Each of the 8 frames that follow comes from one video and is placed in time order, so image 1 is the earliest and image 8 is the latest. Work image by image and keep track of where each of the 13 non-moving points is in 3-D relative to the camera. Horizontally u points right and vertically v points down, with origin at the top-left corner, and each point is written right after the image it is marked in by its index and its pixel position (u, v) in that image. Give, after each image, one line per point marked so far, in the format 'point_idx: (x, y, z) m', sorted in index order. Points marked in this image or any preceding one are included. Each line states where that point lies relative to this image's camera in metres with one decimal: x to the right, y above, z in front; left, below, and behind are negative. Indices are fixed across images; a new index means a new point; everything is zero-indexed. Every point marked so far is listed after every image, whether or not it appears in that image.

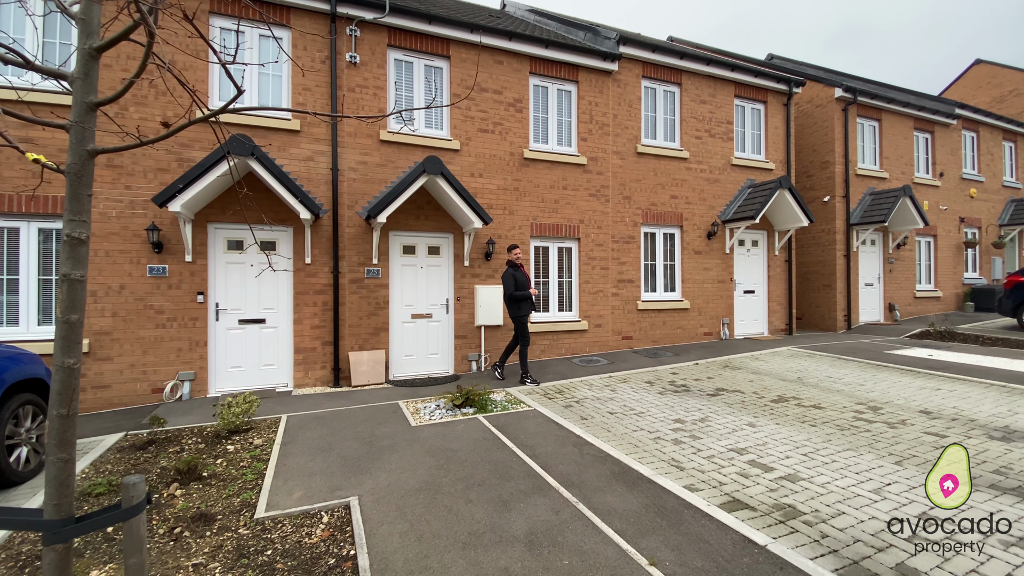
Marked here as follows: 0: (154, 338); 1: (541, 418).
0: (-4.8, -0.7, +6.4) m
1: (+0.3, -1.5, +5.4) m
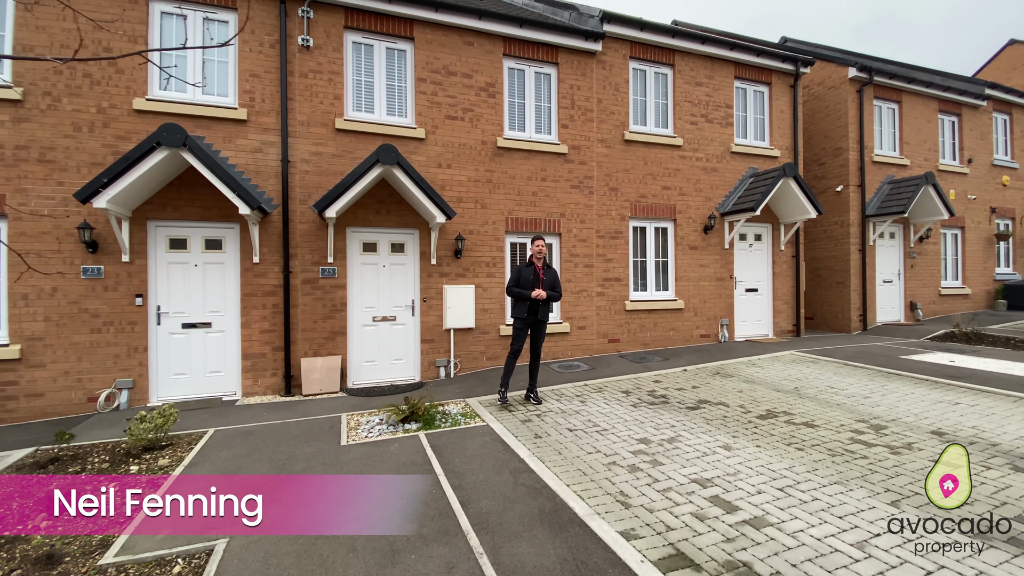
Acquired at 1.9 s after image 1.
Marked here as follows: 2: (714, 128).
0: (-5.3, -0.7, +6.0) m
1: (-0.3, -1.5, +4.8) m
2: (+4.1, +3.2, +9.5) m
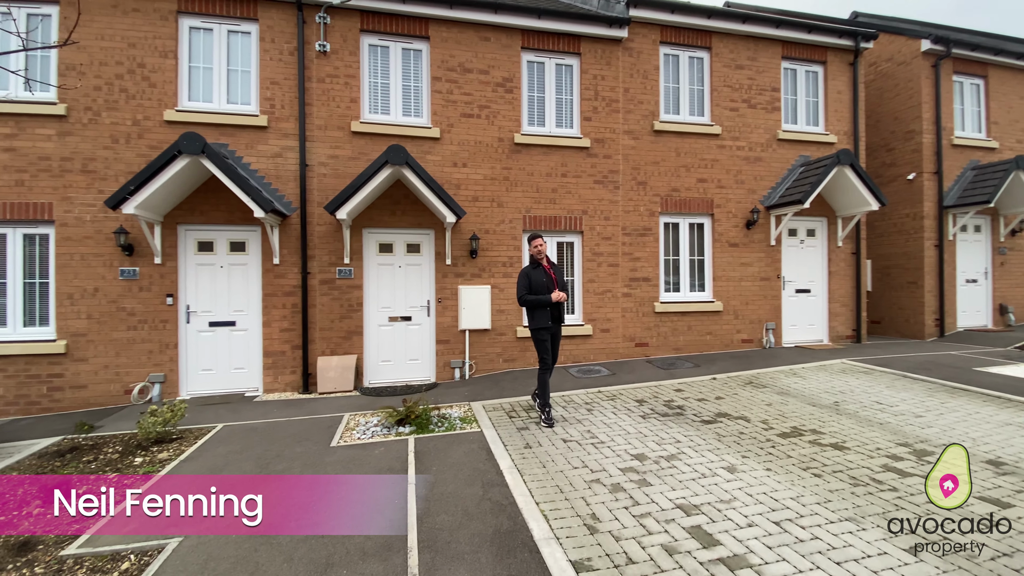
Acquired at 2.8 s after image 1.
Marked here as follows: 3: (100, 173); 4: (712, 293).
0: (-5.2, -0.7, +6.4) m
1: (-0.4, -1.5, +4.6) m
2: (+4.5, +3.2, +8.7) m
3: (-5.5, +1.5, +6.3) m
4: (+3.7, -0.1, +8.6) m
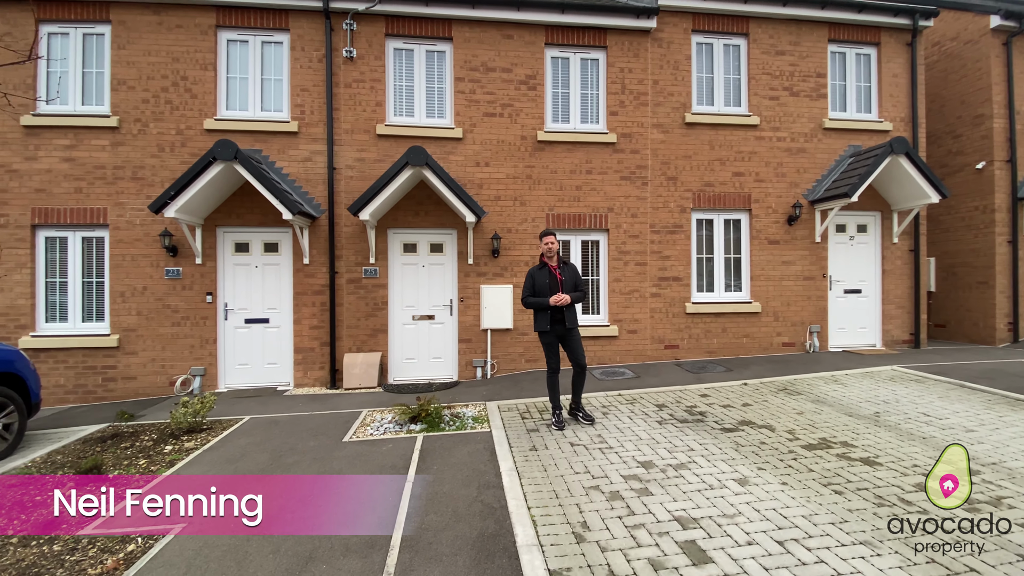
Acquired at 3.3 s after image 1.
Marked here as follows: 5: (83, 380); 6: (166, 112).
0: (-5.0, -0.7, +6.9) m
1: (-0.3, -1.5, +4.6) m
2: (+5.0, +3.2, +8.1) m
3: (-5.3, +1.6, +6.8) m
4: (+4.1, -0.1, +8.2) m
5: (-6.1, -1.3, +6.7) m
6: (-5.0, +2.6, +6.9) m
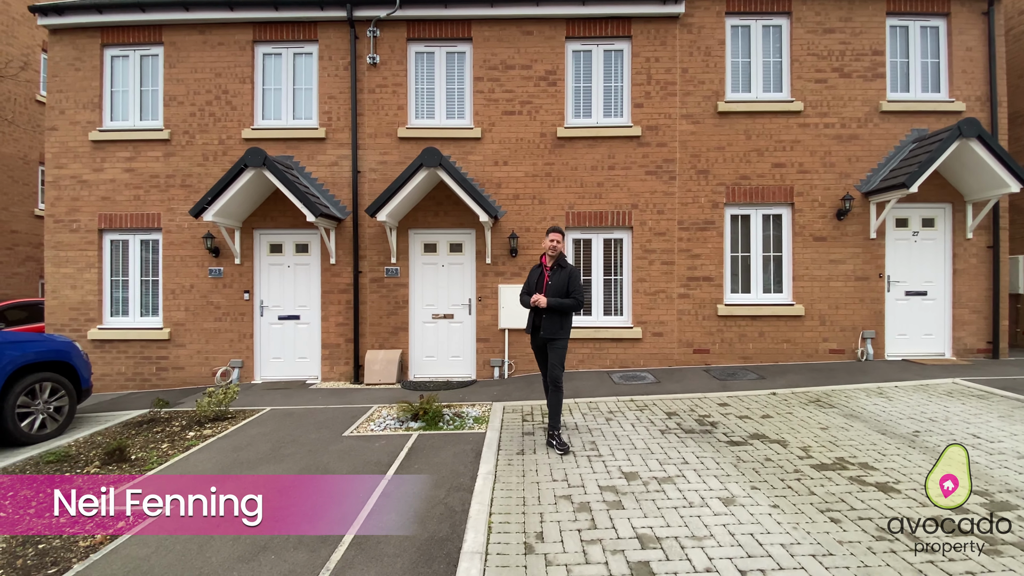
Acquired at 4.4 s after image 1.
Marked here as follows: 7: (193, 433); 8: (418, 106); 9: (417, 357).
0: (-4.7, -0.7, +7.5) m
1: (-0.4, -1.5, +4.6) m
2: (+5.3, +3.2, +7.4) m
3: (-5.0, +1.6, +7.4) m
4: (+4.4, -0.1, +7.5) m
5: (-5.8, -1.3, +7.4) m
6: (-4.8, +2.6, +7.4) m
7: (-3.5, -1.6, +5.2) m
8: (-1.5, +2.9, +7.6) m
9: (-1.5, -1.1, +7.5) m
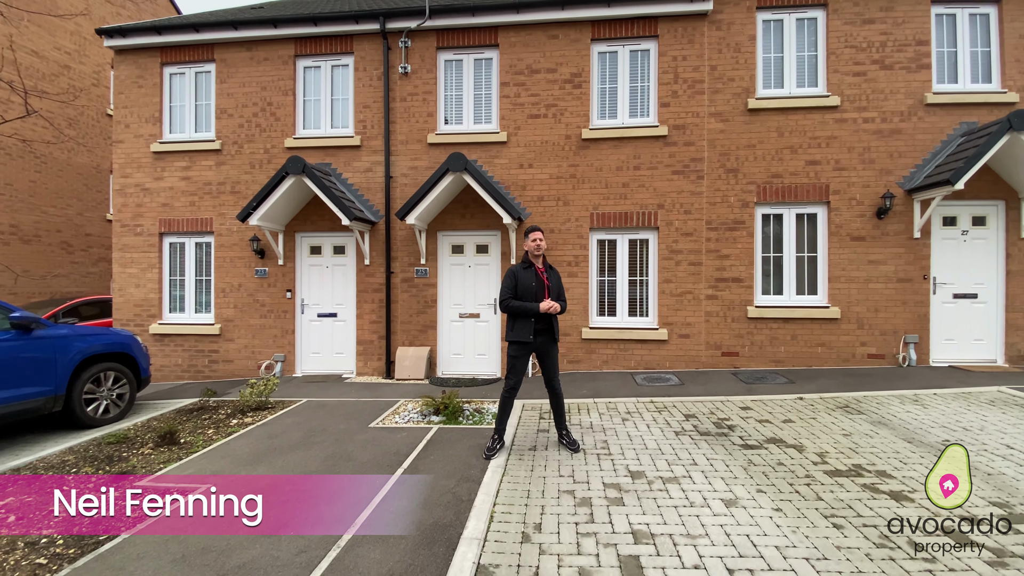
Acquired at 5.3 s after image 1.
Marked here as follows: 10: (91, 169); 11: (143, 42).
0: (-4.3, -0.6, +8.0) m
1: (-0.3, -1.6, +4.8) m
2: (+5.7, +3.2, +7.0) m
3: (-4.6, +1.6, +8.0) m
4: (+4.8, -0.1, +7.2) m
5: (-5.4, -1.2, +8.1) m
6: (-4.3, +2.6, +8.0) m
7: (-3.3, -1.6, +5.7) m
8: (-1.1, +2.9, +7.8) m
9: (-1.1, -1.1, +7.8) m
10: (-11.6, +3.3, +13.0) m
11: (-6.3, +4.2, +8.1) m
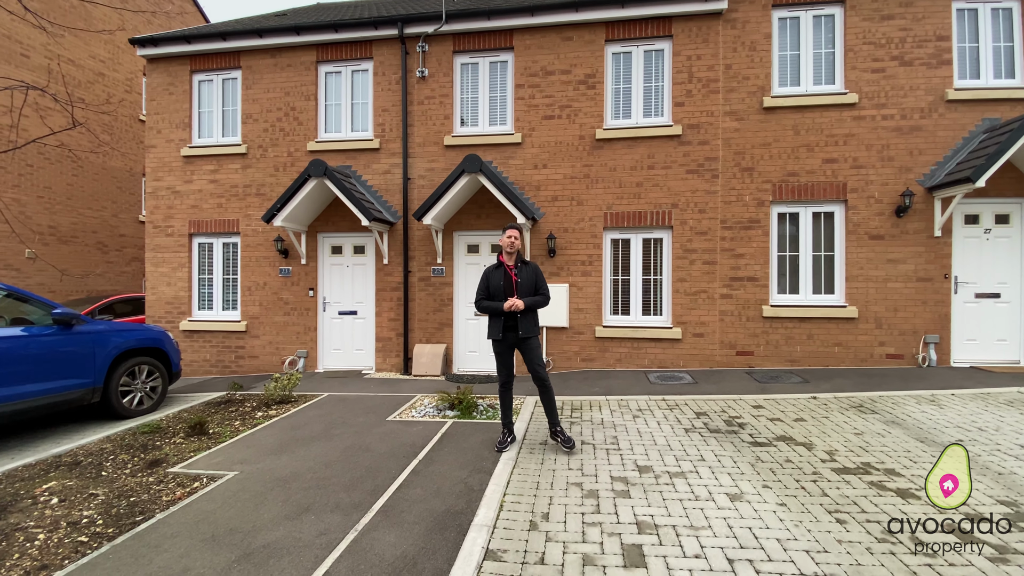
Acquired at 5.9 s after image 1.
0: (-4.0, -0.6, +8.3) m
1: (-0.2, -1.5, +4.9) m
2: (+5.9, +3.2, +6.9) m
3: (-4.3, +1.6, +8.3) m
4: (+5.0, -0.1, +7.2) m
5: (-5.2, -1.2, +8.4) m
6: (-4.1, +2.6, +8.3) m
7: (-3.2, -1.6, +5.9) m
8: (-0.8, +2.9, +8.0) m
9: (-0.9, -1.1, +8.0) m
10: (-11.1, +3.3, +13.6) m
11: (-6.0, +4.2, +8.5) m
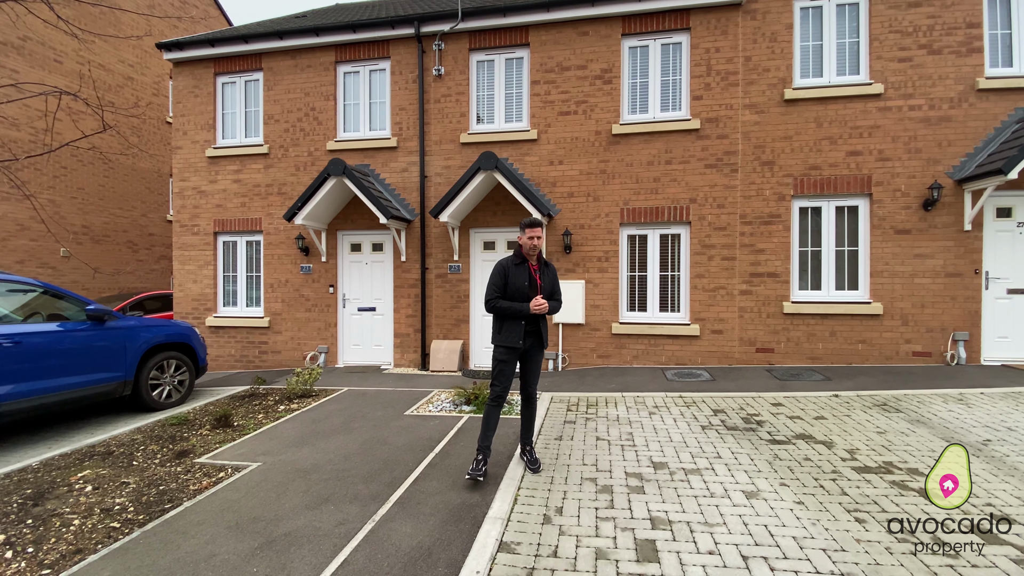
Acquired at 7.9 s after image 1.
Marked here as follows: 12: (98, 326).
0: (-3.7, -0.6, +8.5) m
1: (0.0, -1.5, +5.0) m
2: (+6.1, +3.2, +6.7) m
3: (-4.0, +1.7, +8.5) m
4: (+5.3, 0.0, +7.0) m
5: (-4.9, -1.2, +8.7) m
6: (-3.8, +2.7, +8.5) m
7: (-3.0, -1.5, +6.1) m
8: (-0.6, +3.0, +8.0) m
9: (-0.6, -1.0, +8.0) m
10: (-10.6, +3.4, +14.0) m
11: (-5.8, +4.3, +8.7) m
12: (-4.7, -0.4, +5.3) m
